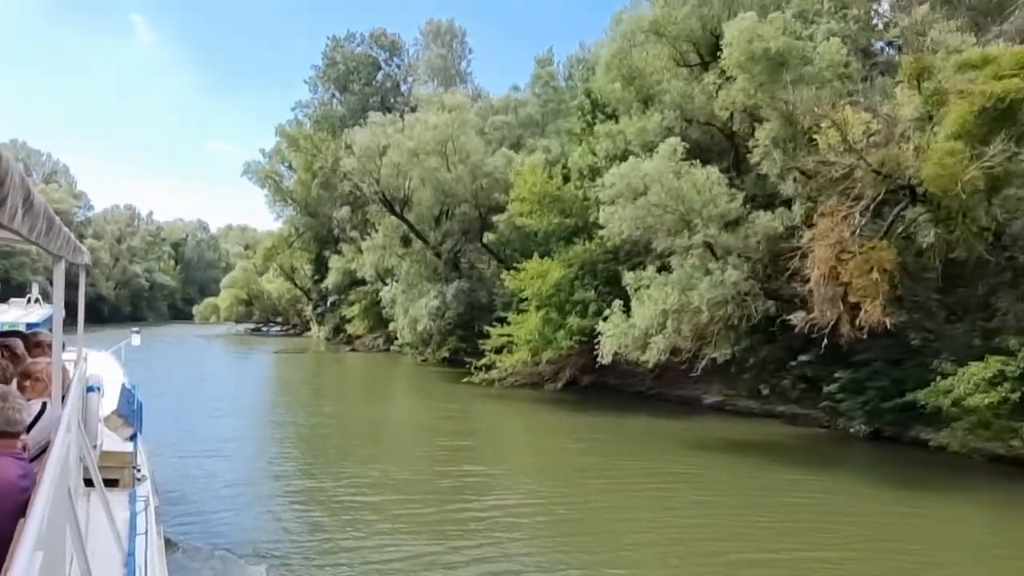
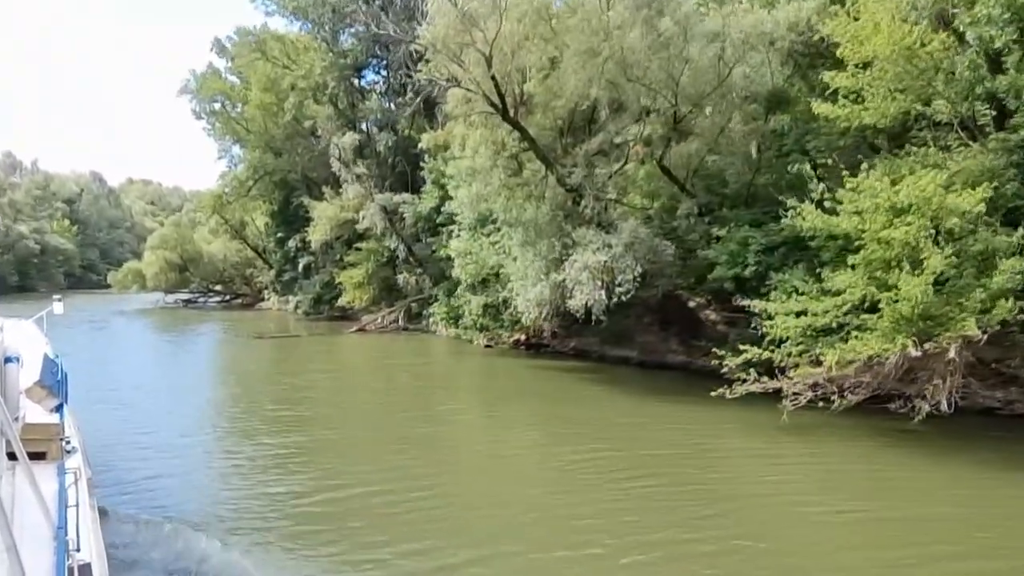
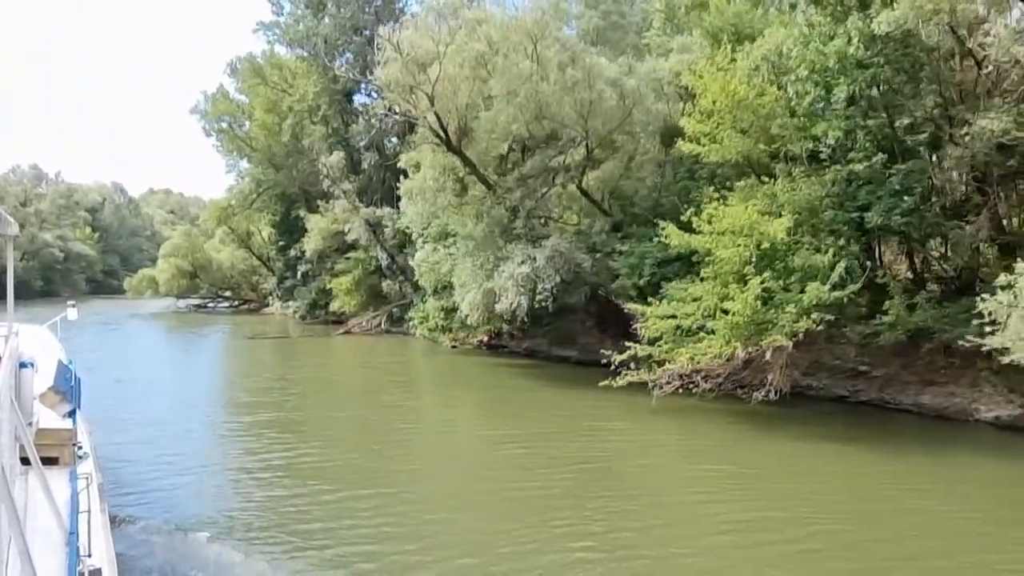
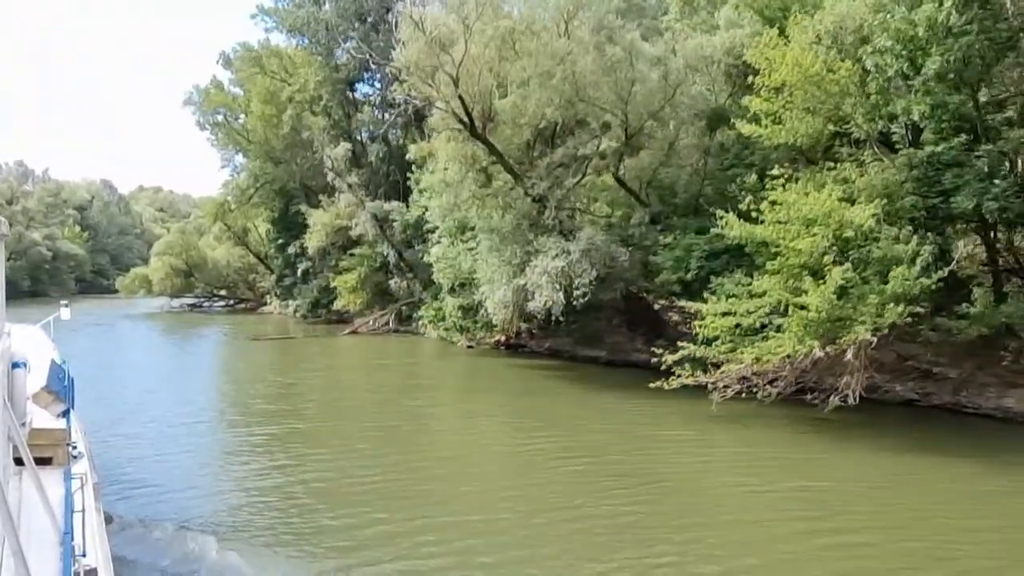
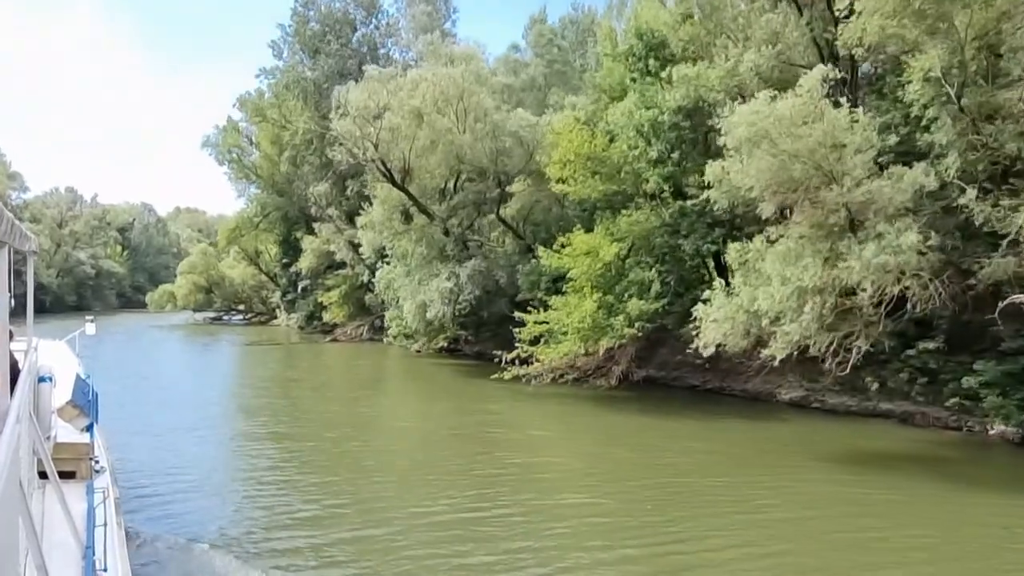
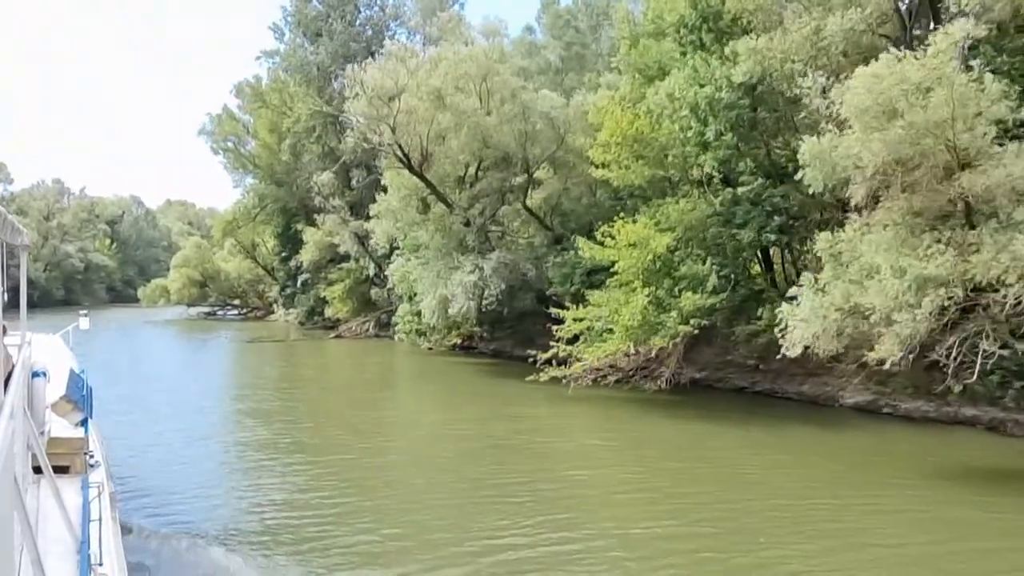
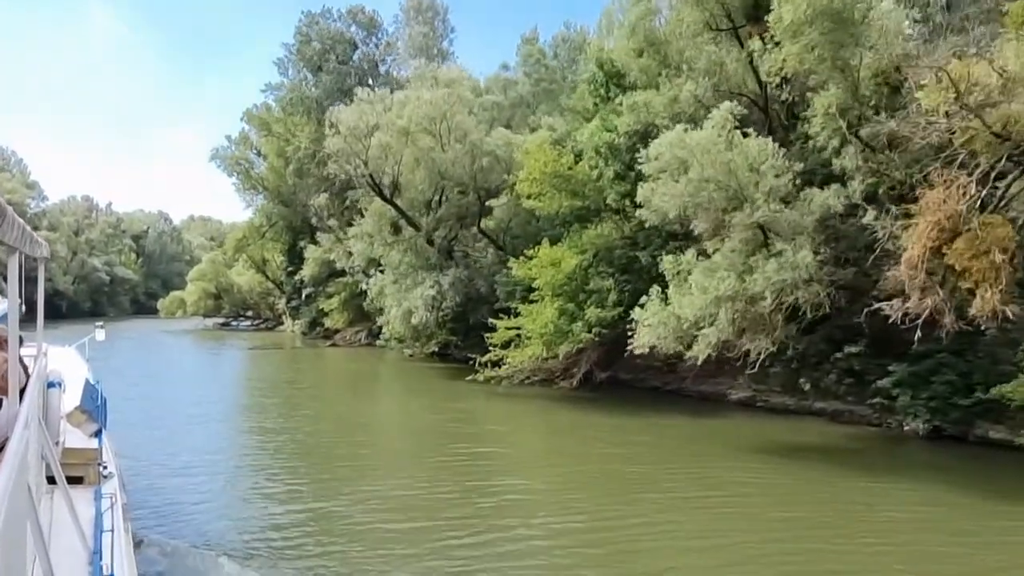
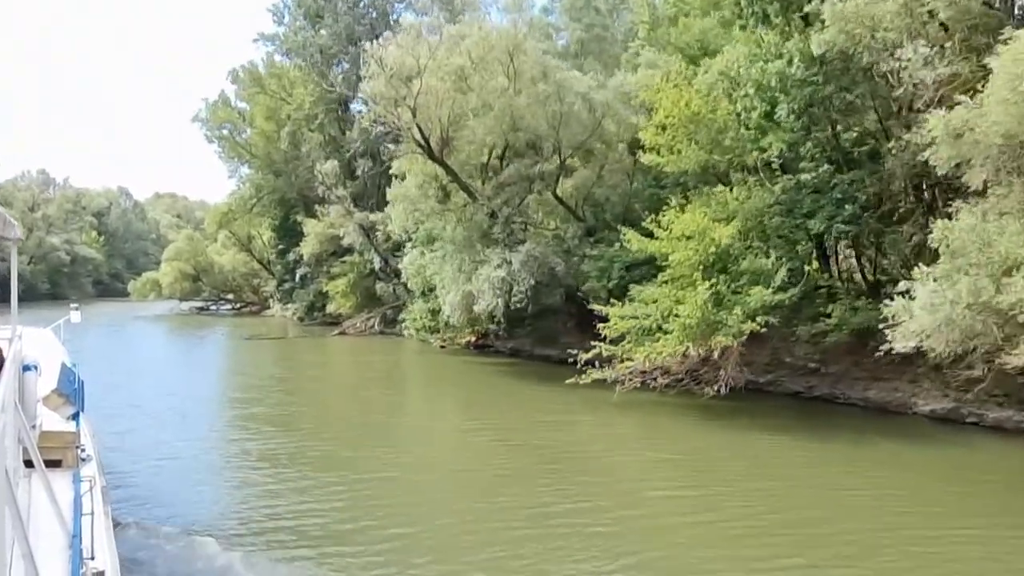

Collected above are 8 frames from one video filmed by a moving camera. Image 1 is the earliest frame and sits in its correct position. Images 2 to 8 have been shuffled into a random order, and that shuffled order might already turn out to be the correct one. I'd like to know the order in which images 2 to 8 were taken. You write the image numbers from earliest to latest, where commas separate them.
7, 5, 6, 8, 3, 4, 2
